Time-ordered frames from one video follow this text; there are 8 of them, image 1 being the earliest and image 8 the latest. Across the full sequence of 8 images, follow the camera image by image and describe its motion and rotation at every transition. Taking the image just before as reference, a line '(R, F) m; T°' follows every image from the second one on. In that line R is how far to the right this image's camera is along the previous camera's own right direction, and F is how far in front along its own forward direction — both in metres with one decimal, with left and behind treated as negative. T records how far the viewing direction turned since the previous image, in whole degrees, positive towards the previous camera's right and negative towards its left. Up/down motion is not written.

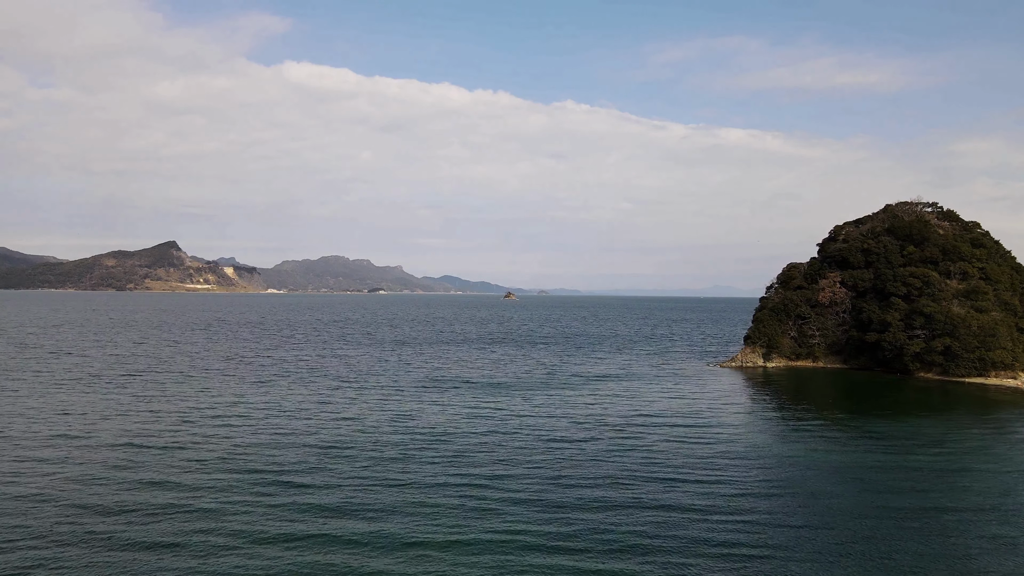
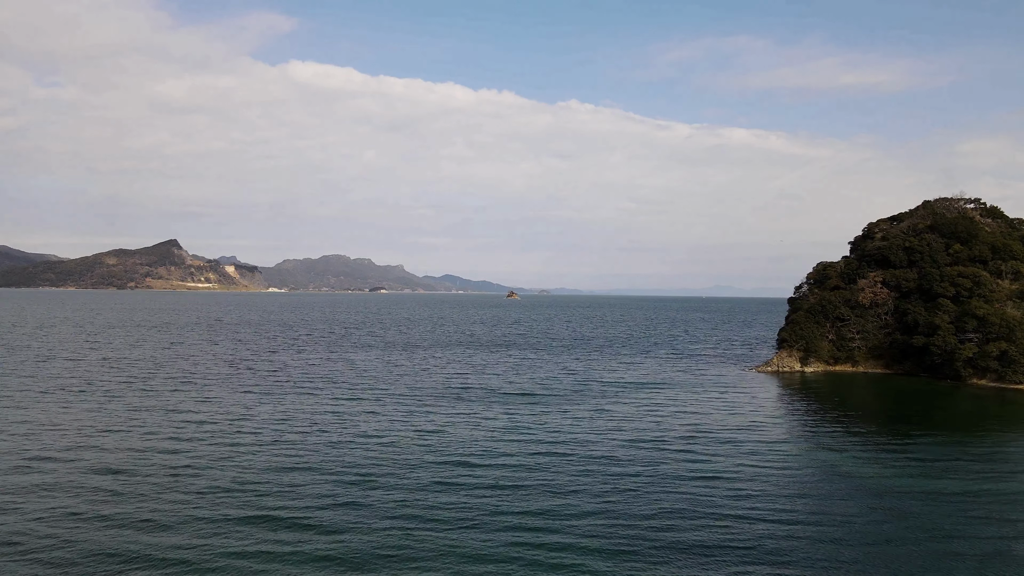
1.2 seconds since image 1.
(-2.1, +4.0) m; 0°
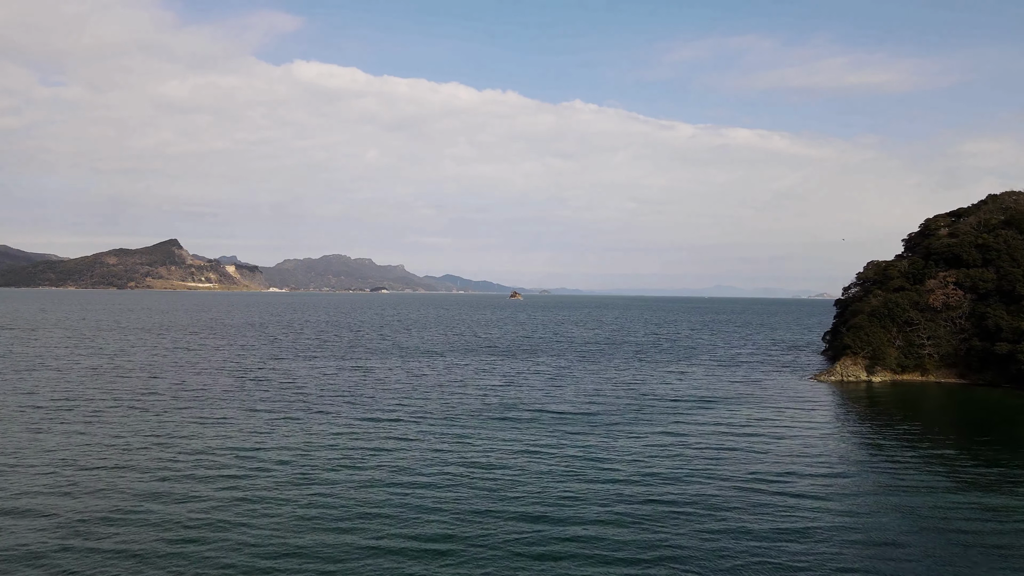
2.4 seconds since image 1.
(-3.3, +6.0) m; 0°
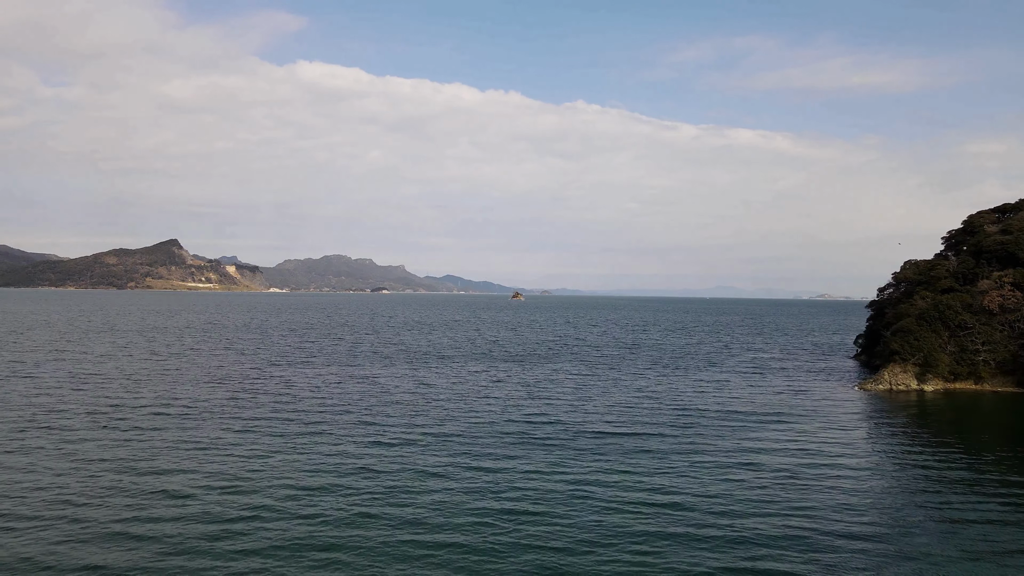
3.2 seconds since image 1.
(-1.6, +4.6) m; 0°
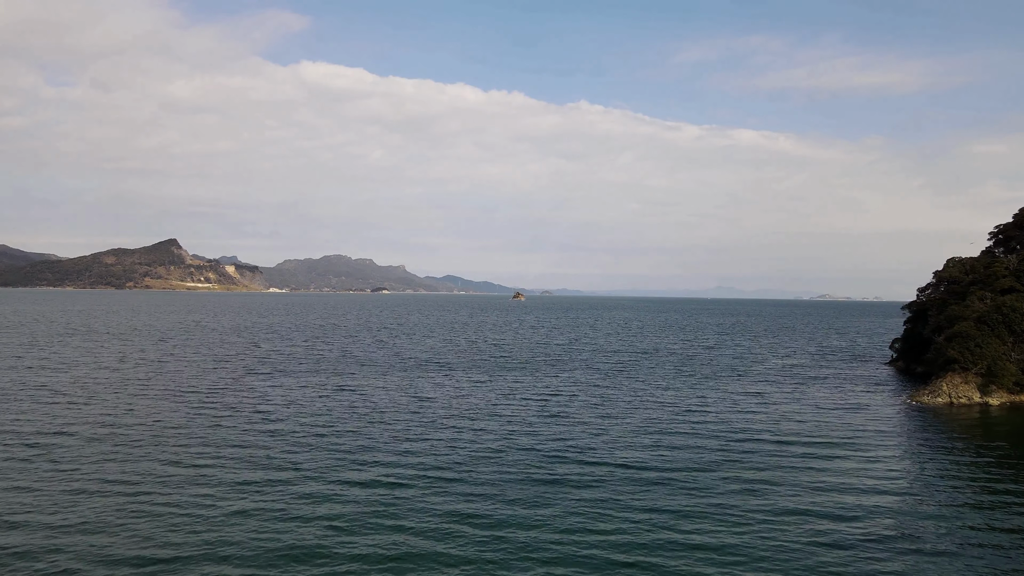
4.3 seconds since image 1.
(-0.6, +6.0) m; 0°
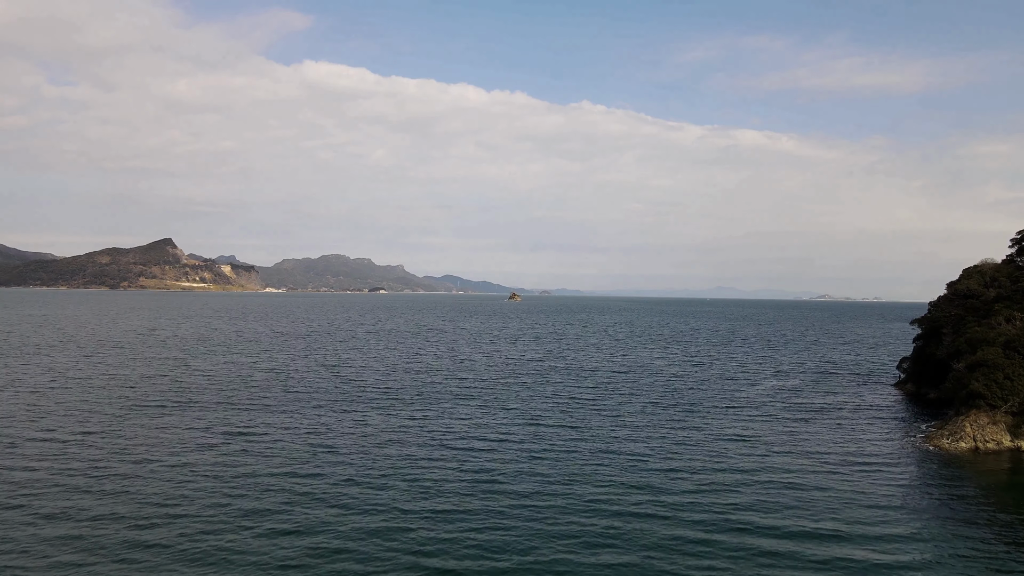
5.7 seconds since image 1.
(+3.9, +7.3) m; 0°
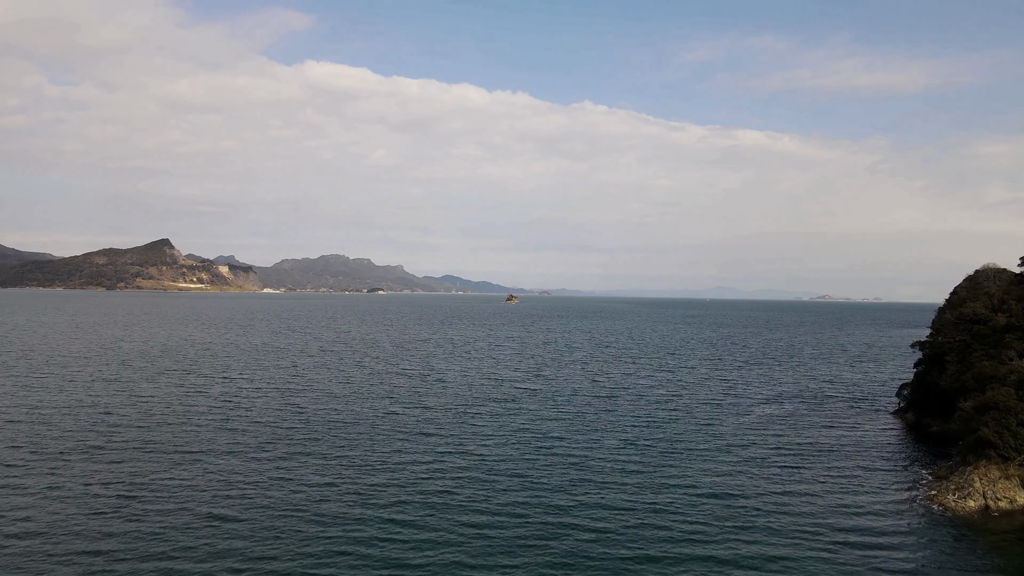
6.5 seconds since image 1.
(+3.0, +4.4) m; 0°
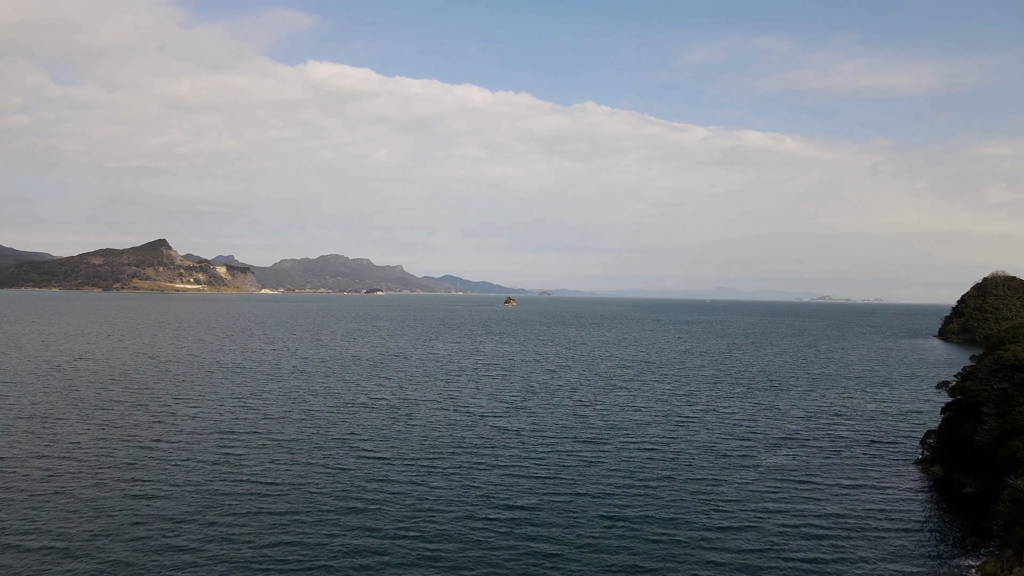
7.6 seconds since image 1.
(+2.5, +6.8) m; 0°
